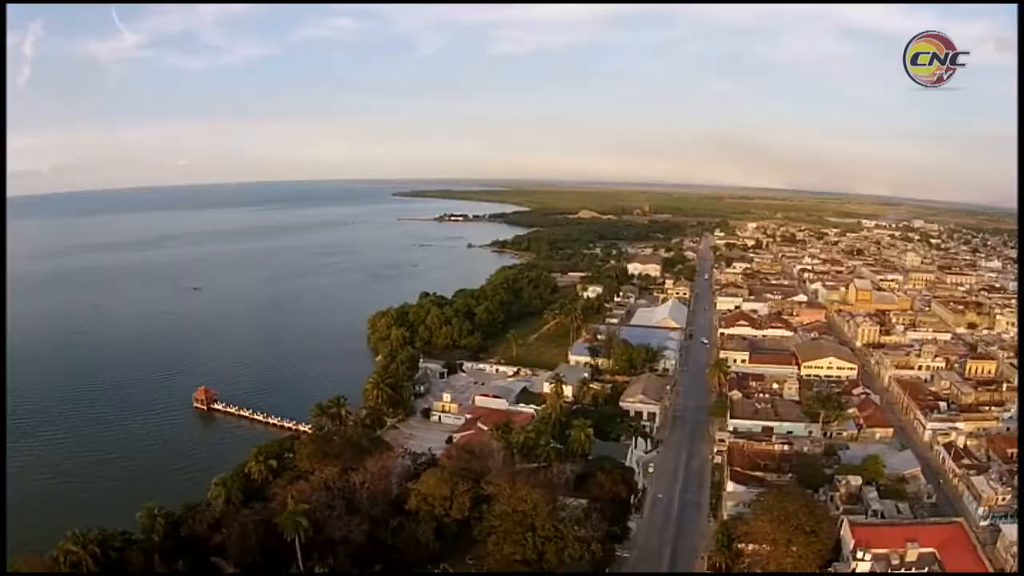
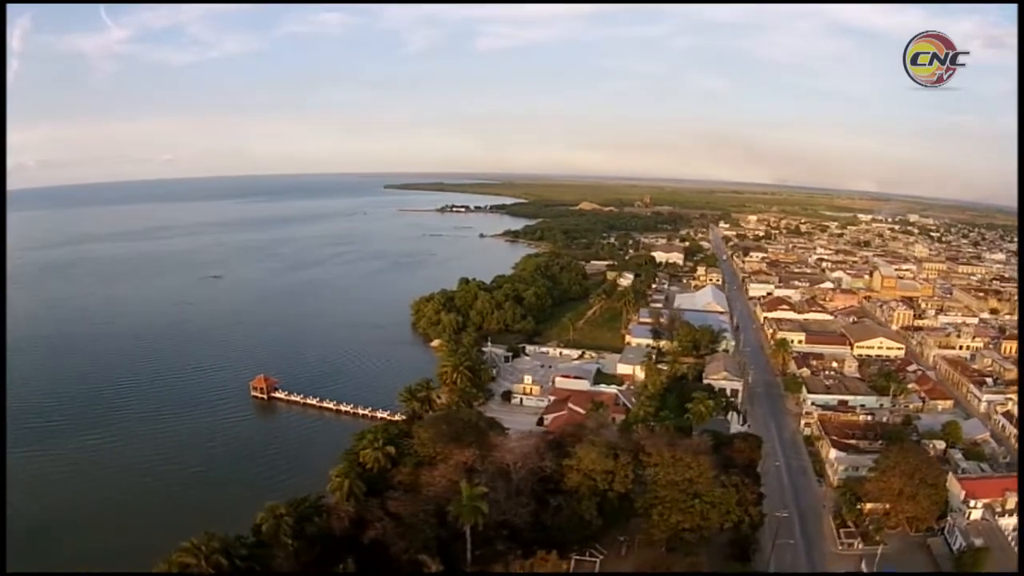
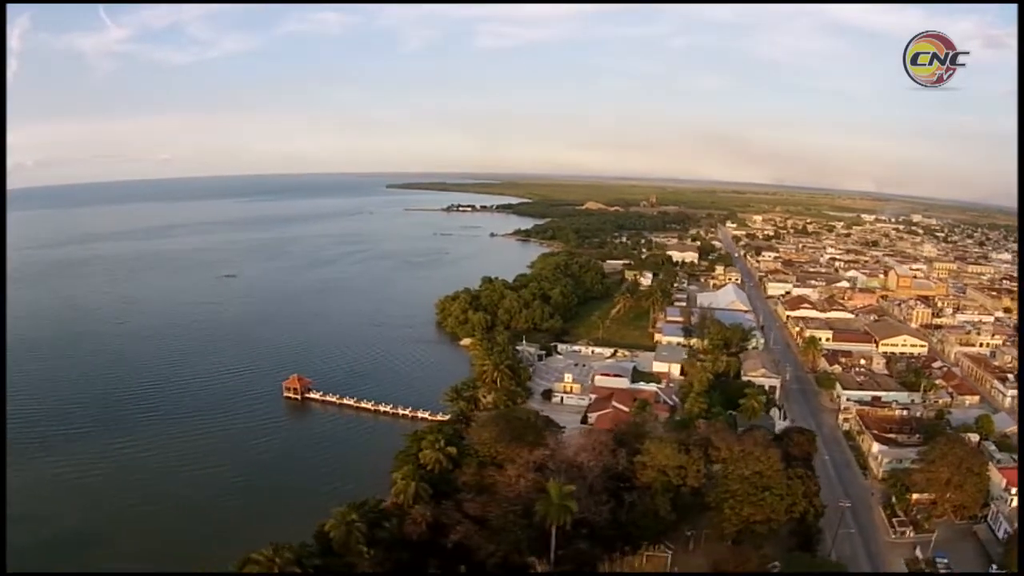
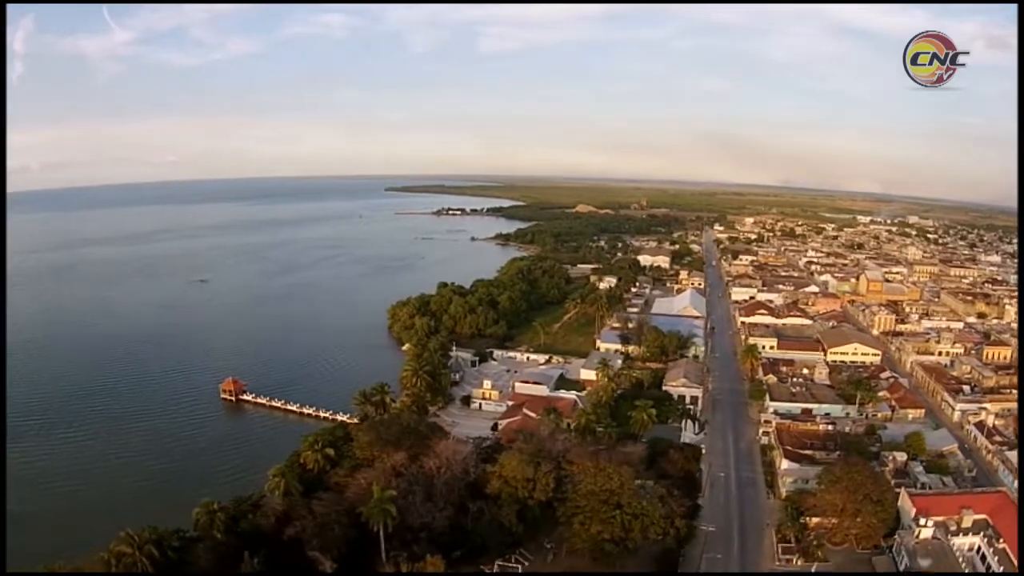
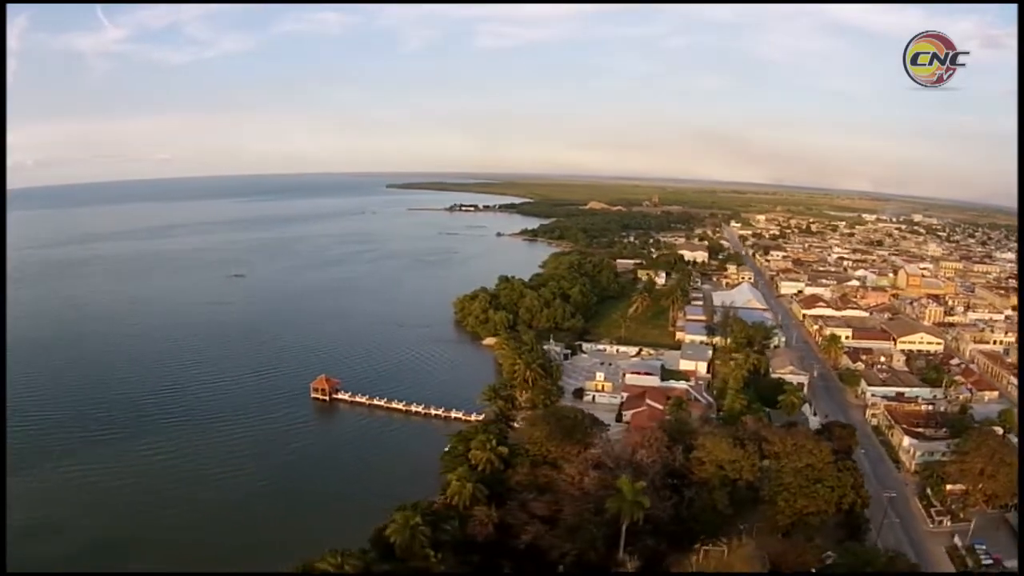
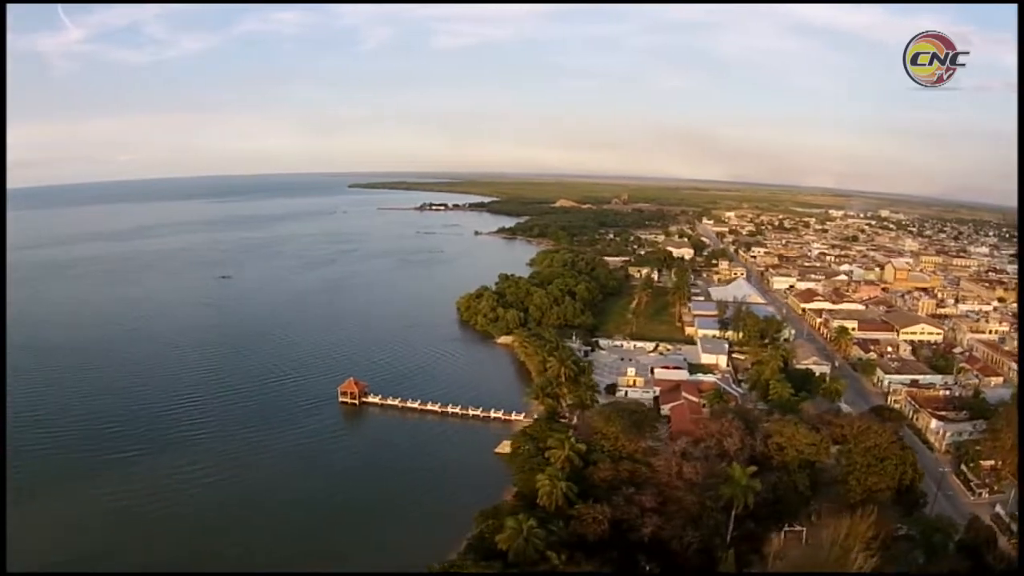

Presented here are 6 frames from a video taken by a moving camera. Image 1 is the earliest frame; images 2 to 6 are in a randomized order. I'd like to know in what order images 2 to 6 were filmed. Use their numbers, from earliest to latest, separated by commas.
4, 2, 3, 5, 6
